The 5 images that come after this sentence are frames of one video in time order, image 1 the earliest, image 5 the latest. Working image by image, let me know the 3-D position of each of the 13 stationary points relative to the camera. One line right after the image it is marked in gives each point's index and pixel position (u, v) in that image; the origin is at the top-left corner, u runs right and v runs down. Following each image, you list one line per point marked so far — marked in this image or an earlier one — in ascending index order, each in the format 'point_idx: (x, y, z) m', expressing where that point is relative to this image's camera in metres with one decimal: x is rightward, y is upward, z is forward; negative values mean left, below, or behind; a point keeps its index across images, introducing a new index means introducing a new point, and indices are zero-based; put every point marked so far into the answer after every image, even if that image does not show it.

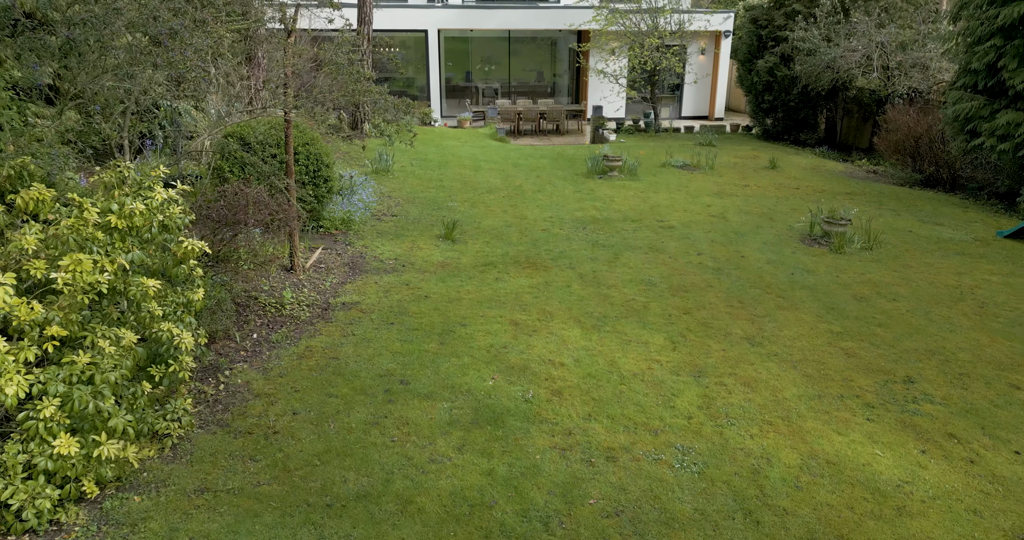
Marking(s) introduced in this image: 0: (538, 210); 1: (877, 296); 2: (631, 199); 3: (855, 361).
0: (+0.4, +0.9, +10.0) m
1: (+3.7, -0.3, +6.8) m
2: (+1.9, +1.1, +10.8) m
3: (+2.8, -0.7, +5.5) m
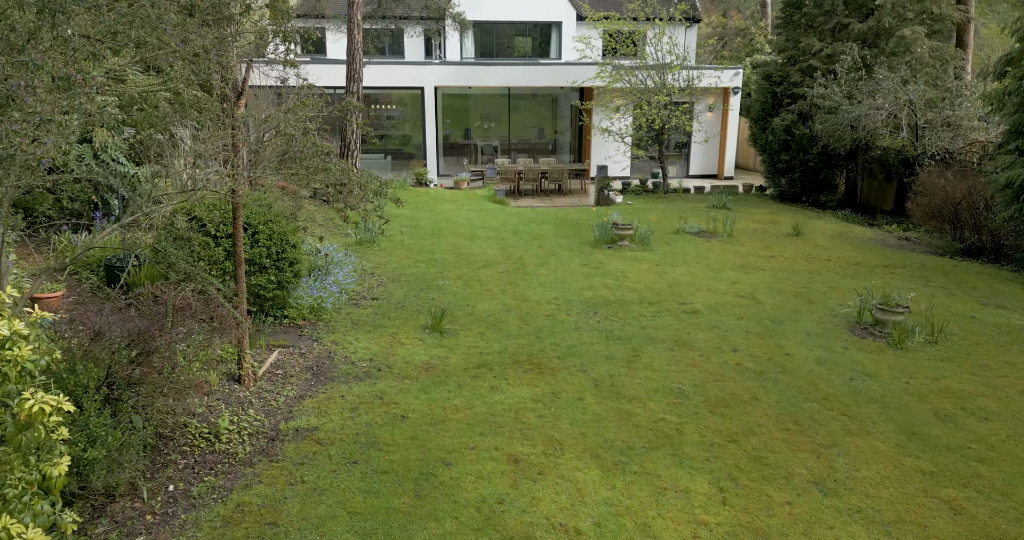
0: (+0.4, -0.2, +8.7) m
1: (+3.7, -1.2, +5.5) m
2: (+1.9, -0.1, +9.6) m
3: (+2.8, -1.5, +4.1) m
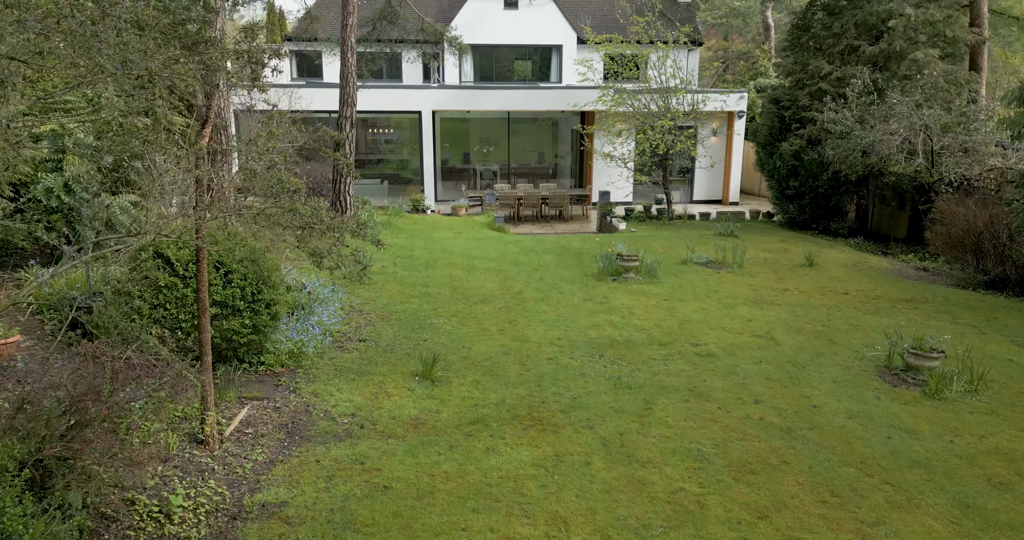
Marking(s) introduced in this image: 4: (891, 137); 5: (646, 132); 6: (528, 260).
0: (+0.4, -0.7, +8.1) m
1: (+3.7, -1.5, +4.9) m
2: (+1.9, -0.5, +9.0) m
3: (+2.7, -1.8, +3.4) m
4: (+7.1, +2.5, +12.7) m
5: (+3.3, +3.4, +16.6) m
6: (+0.3, +0.2, +11.7) m
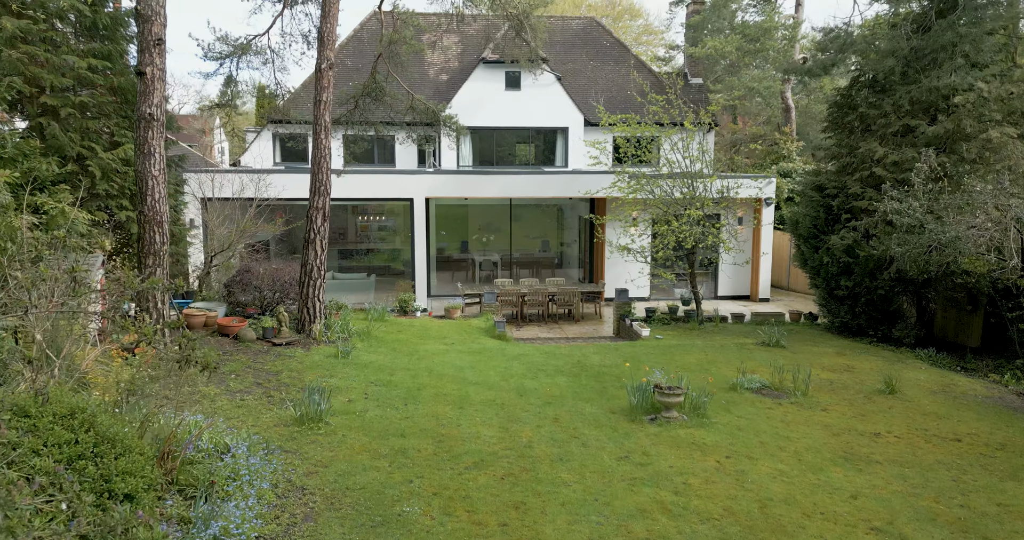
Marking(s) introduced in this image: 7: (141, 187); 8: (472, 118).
0: (+0.4, -2.0, +5.6) m
1: (+3.7, -2.5, +2.3) m
2: (+2.0, -2.0, +6.5) m
3: (+2.8, -2.6, +0.8) m
4: (+7.2, +0.6, +10.5) m
5: (+3.4, +1.0, +14.5) m
6: (+0.3, -1.6, +9.3) m
7: (-4.9, +1.1, +8.9) m
8: (-1.1, +4.3, +19.3) m
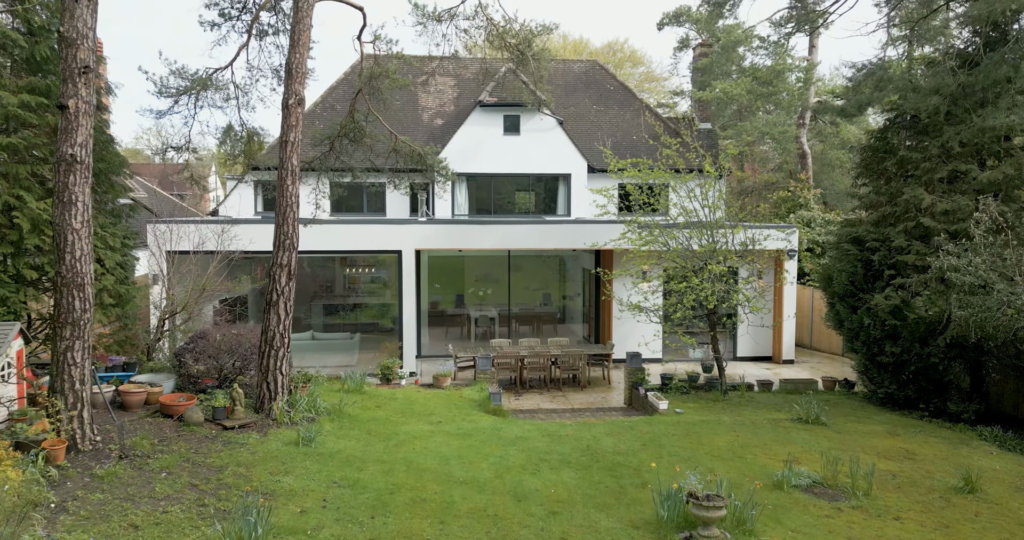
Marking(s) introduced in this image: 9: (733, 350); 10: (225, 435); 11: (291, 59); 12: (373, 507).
0: (+0.4, -2.6, +3.8) m
1: (+3.7, -2.8, +0.5) m
2: (+1.9, -2.6, +4.7) m
3: (+2.8, -2.9, -1.0) m
4: (+7.1, -0.3, +8.9) m
5: (+3.3, -0.1, +13.0) m
6: (+0.3, -2.4, +7.6) m
7: (-5.0, +0.3, +7.4) m
8: (-1.2, +2.8, +17.9) m
9: (+5.3, -2.0, +16.1) m
10: (-3.6, -2.1, +8.6) m
11: (-3.1, +2.9, +9.4) m
12: (-1.4, -2.4, +6.8) m
